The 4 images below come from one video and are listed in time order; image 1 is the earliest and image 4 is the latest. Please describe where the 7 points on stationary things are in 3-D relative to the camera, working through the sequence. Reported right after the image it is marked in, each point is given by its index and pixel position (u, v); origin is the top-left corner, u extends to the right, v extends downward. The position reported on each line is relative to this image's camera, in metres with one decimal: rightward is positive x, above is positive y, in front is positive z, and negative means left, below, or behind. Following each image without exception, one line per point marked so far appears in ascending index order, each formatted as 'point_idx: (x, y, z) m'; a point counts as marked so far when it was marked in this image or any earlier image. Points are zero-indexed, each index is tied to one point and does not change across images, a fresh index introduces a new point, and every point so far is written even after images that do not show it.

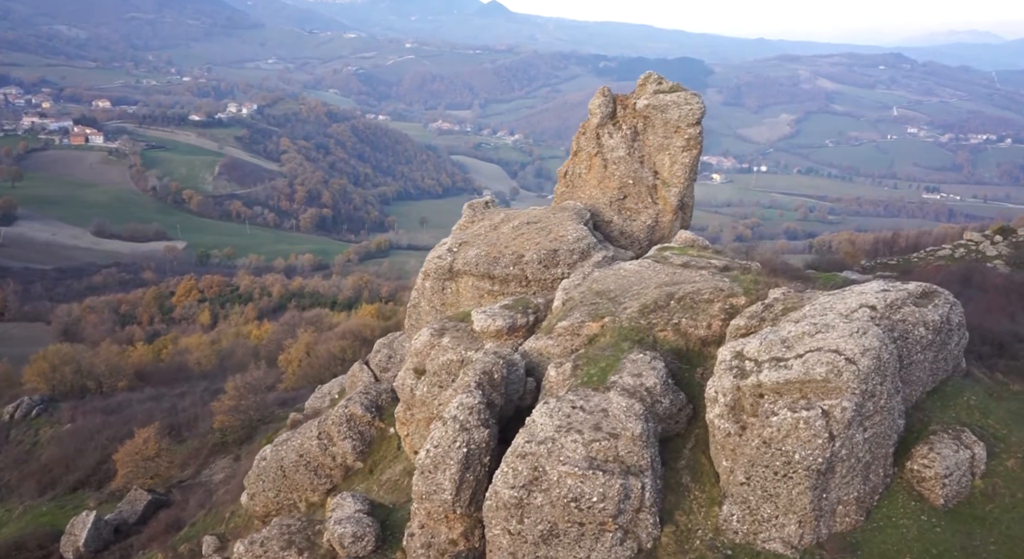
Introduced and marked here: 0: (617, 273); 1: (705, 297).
0: (+2.3, +0.1, +20.0) m
1: (+3.8, -0.3, +18.1) m
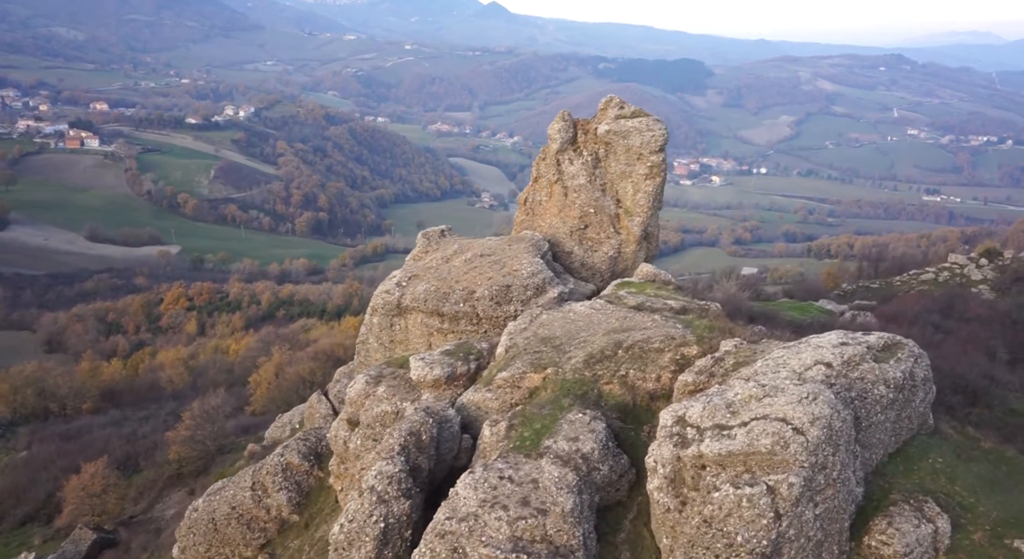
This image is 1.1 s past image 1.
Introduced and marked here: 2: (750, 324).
0: (+1.1, -0.7, +18.7) m
1: (+2.6, -1.2, +16.9) m
2: (+4.9, -0.9, +19.0) m
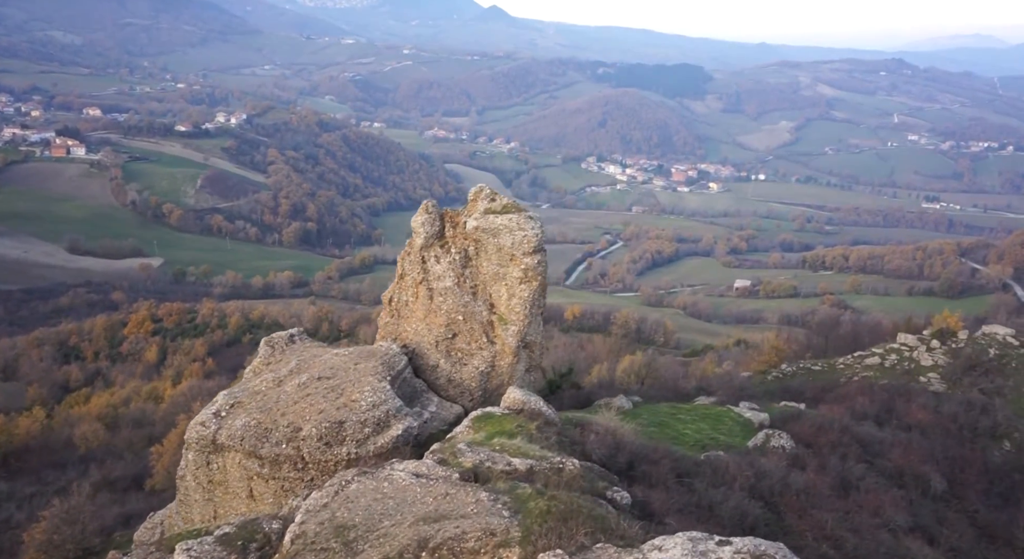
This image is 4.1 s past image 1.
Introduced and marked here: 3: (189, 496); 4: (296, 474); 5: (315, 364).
0: (-2.2, -3.4, +15.3) m
1: (-0.7, -3.9, +13.4) m
2: (+1.6, -3.6, +15.5) m
3: (-6.8, -4.5, +19.5) m
4: (-4.2, -3.8, +18.1) m
5: (-4.3, -1.9, +20.1) m
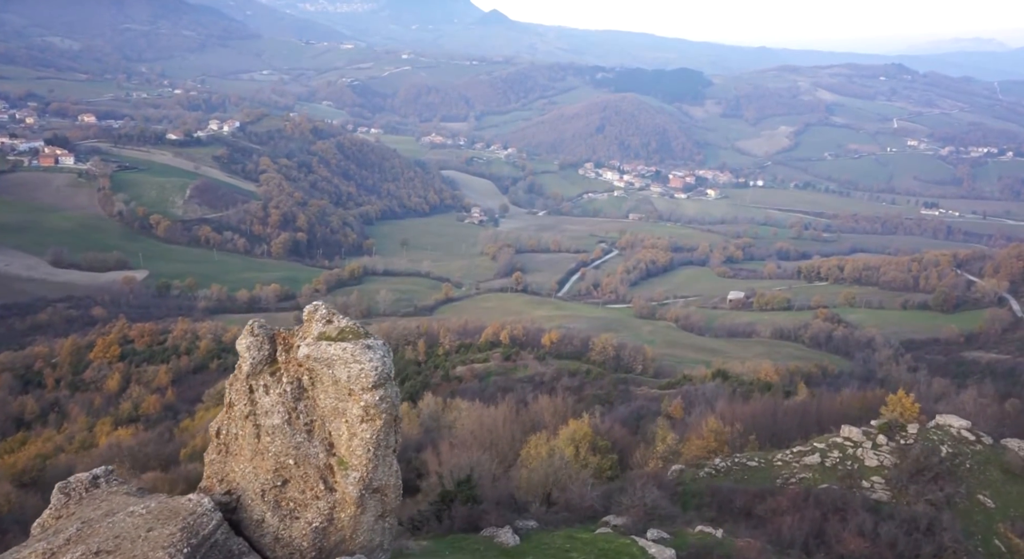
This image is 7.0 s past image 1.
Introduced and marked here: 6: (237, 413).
0: (-5.2, -6.0, +12.0) m
1: (-3.7, -6.5, +10.1) m
2: (-1.4, -6.2, +12.2) m
3: (-9.8, -7.1, +16.1) m
4: (-7.2, -6.4, +14.8) m
5: (-7.3, -4.4, +16.7) m
6: (-5.4, -2.6, +18.2) m
